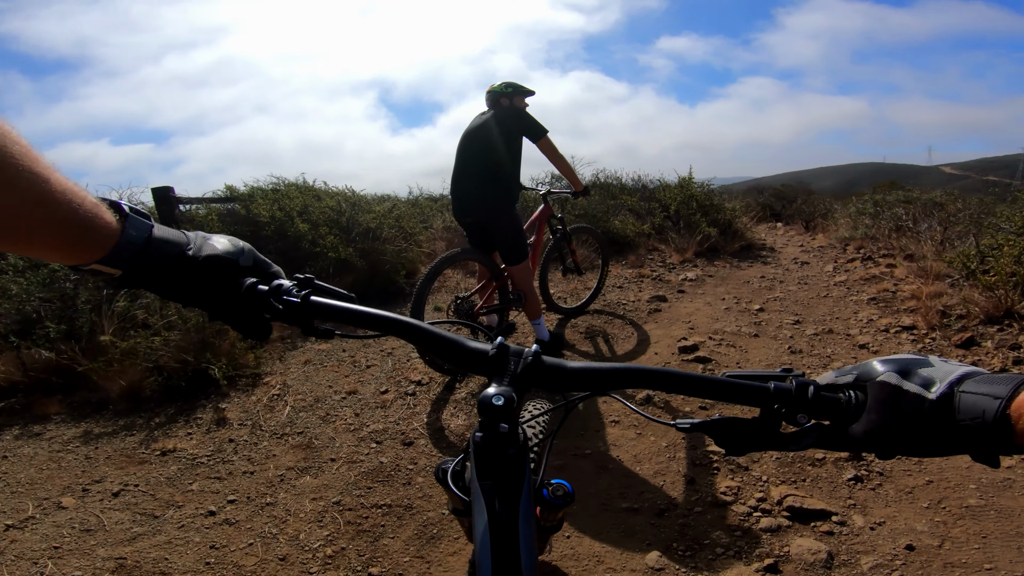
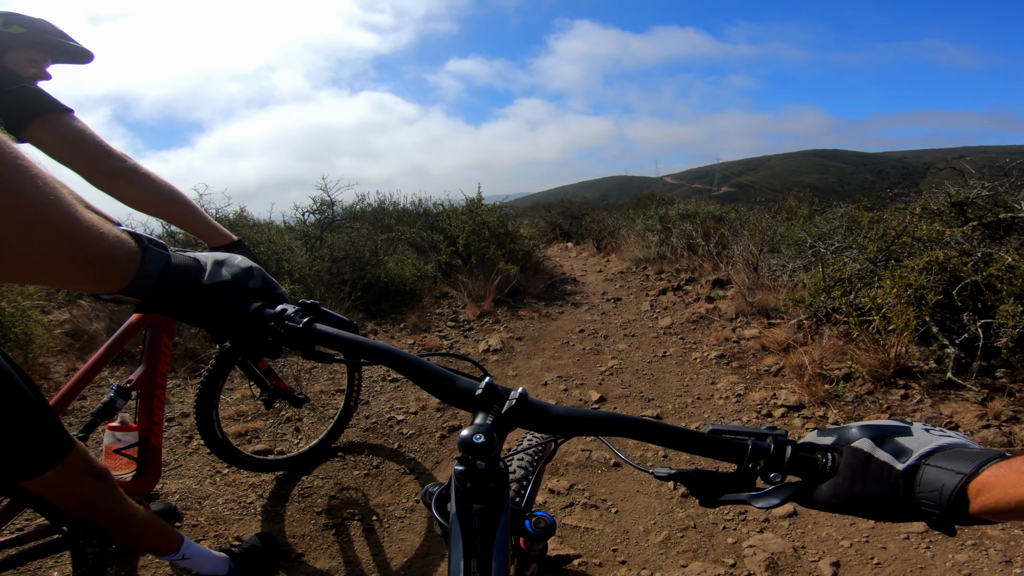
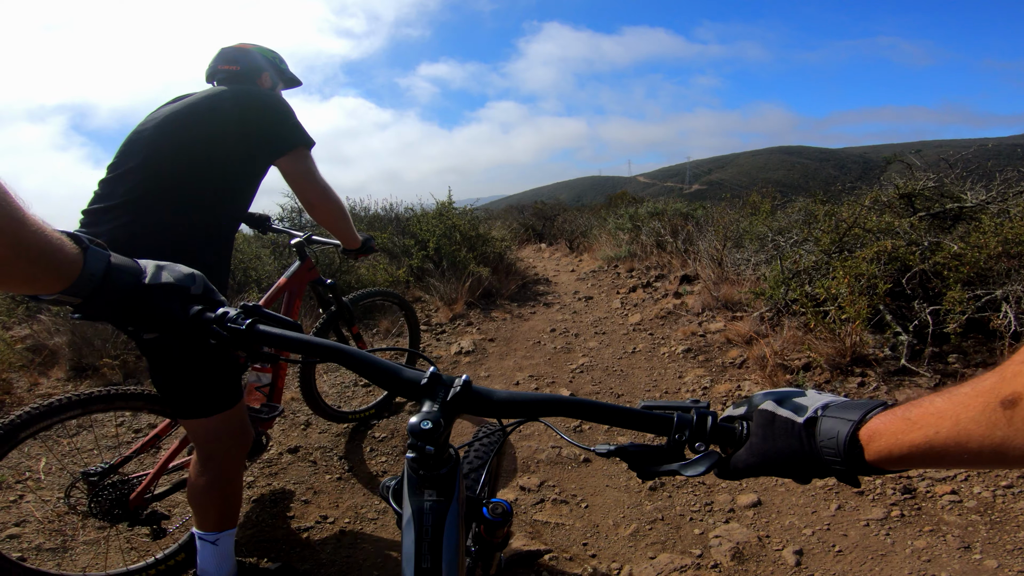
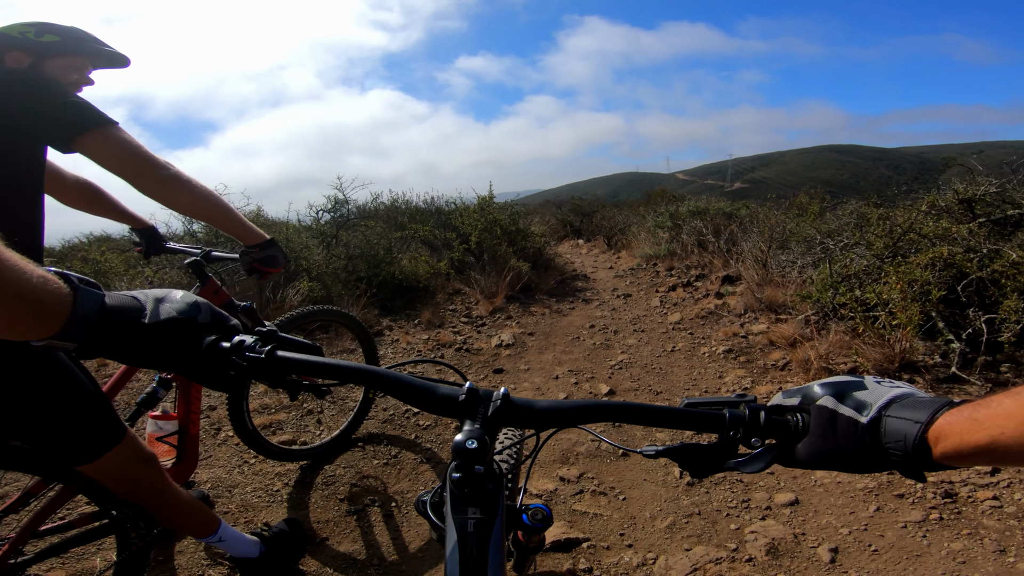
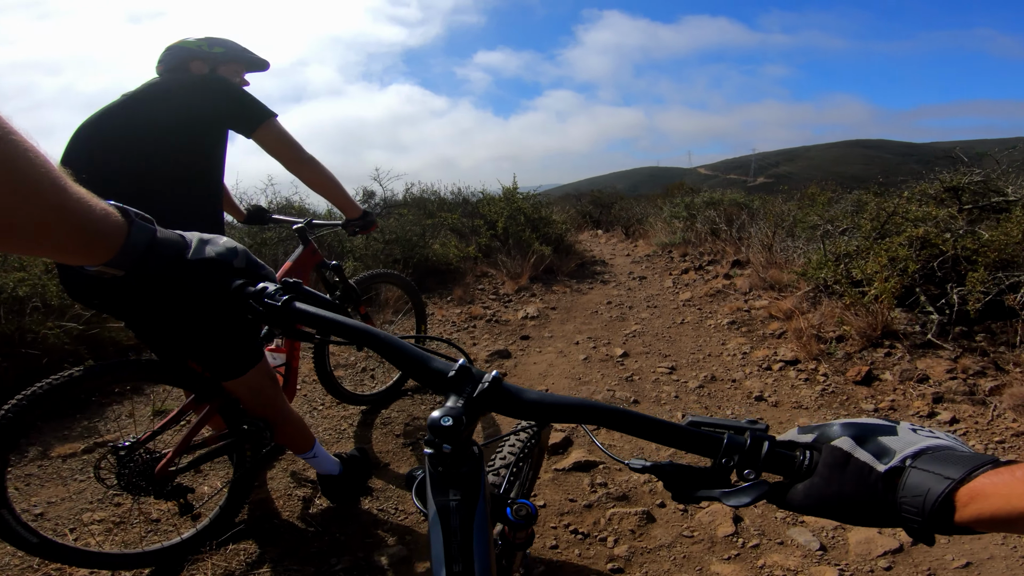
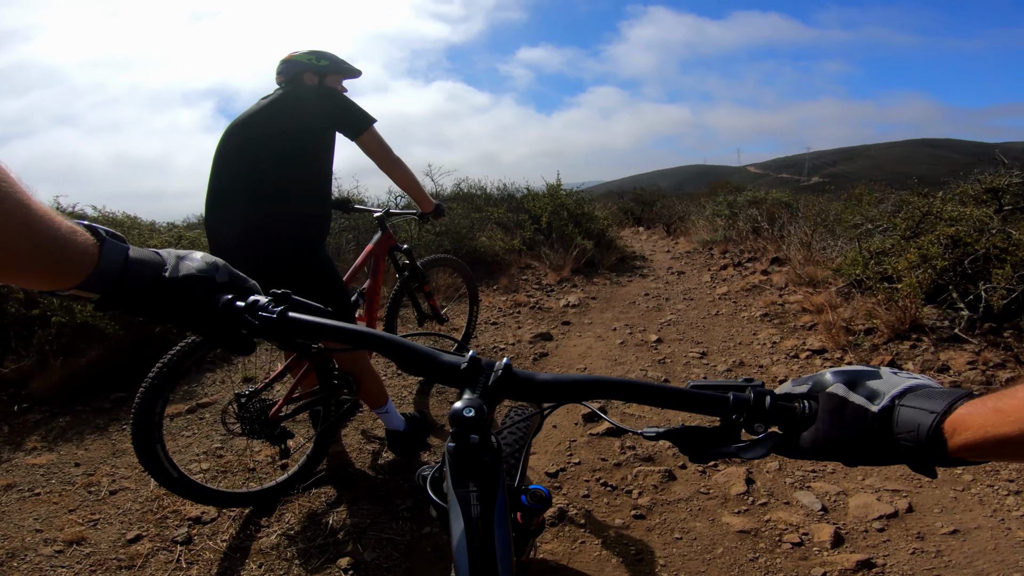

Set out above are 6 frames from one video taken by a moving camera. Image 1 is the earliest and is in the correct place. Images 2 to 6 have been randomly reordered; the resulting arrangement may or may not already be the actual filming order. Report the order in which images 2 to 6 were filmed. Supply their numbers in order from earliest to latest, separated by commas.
6, 5, 4, 2, 3
